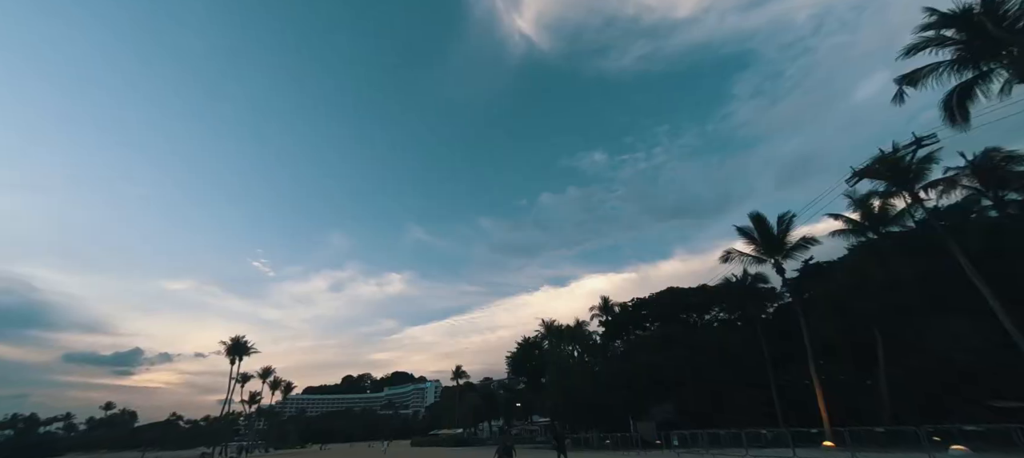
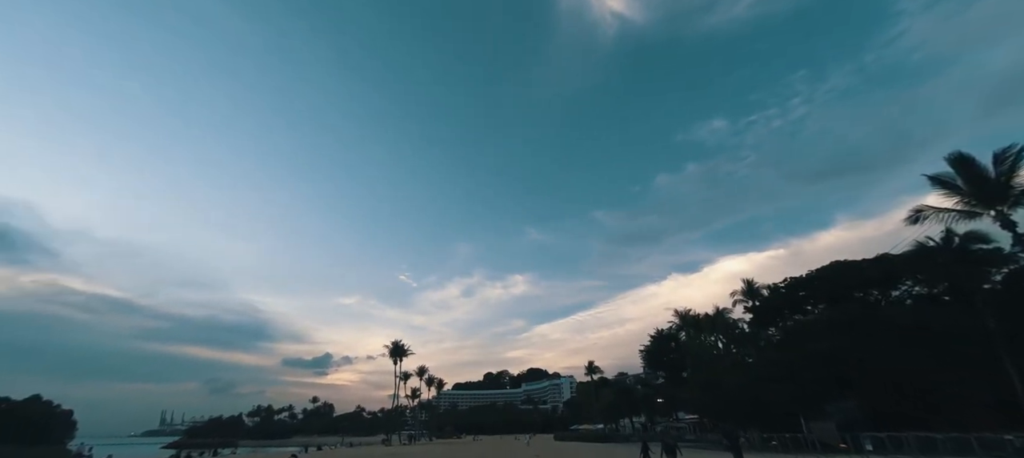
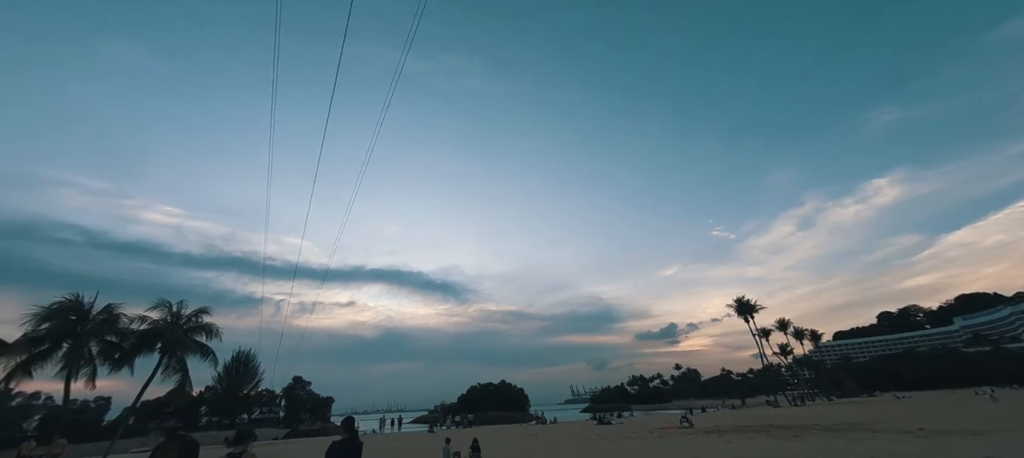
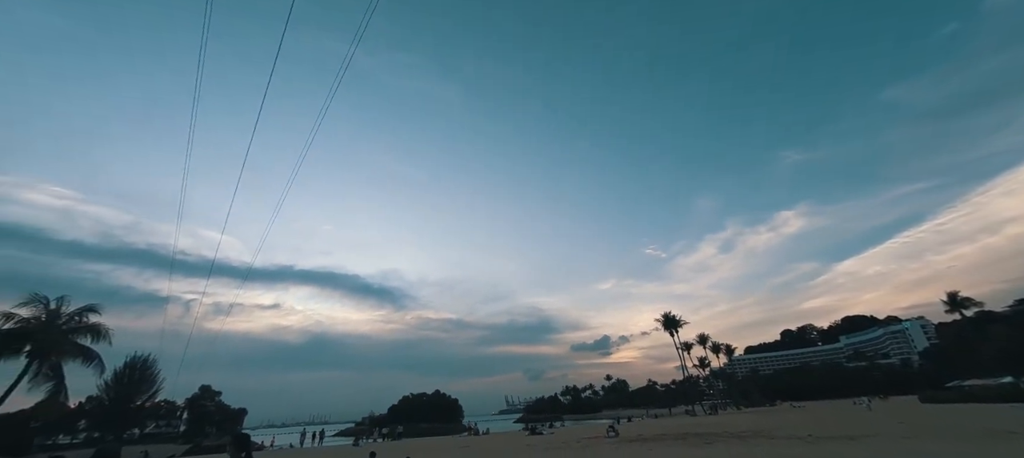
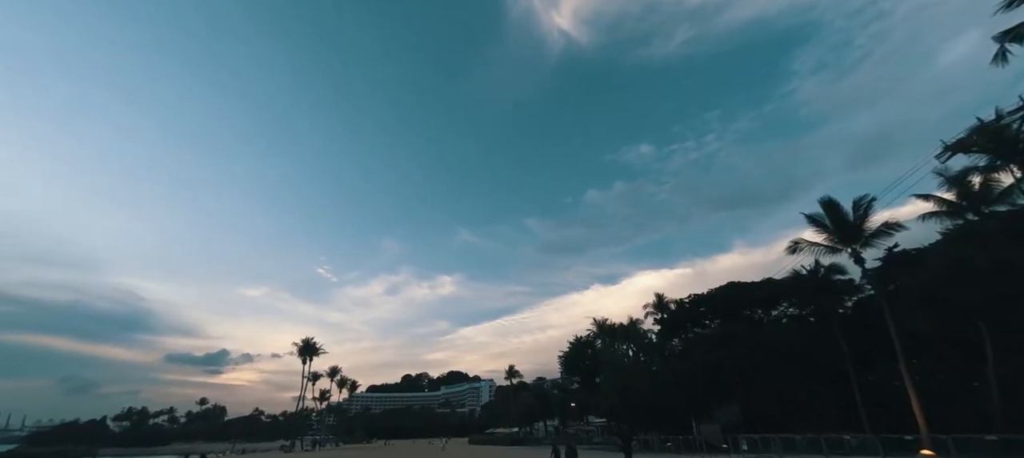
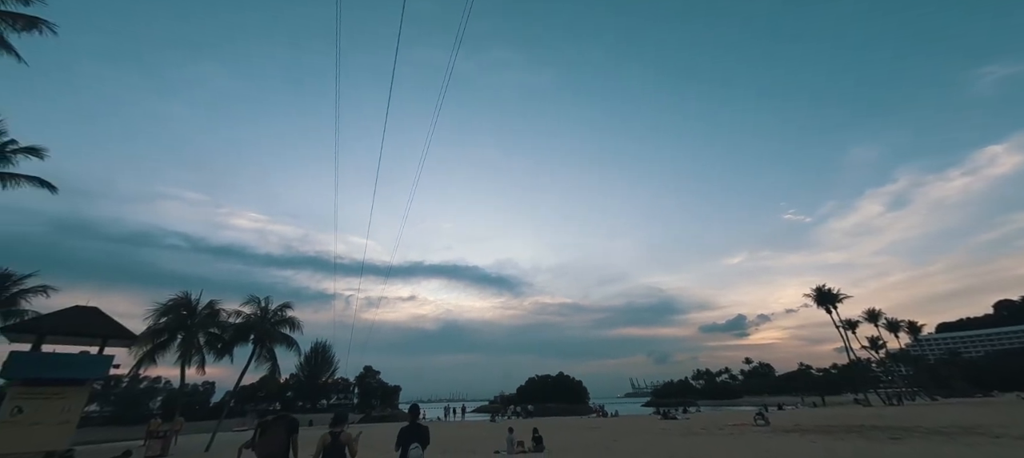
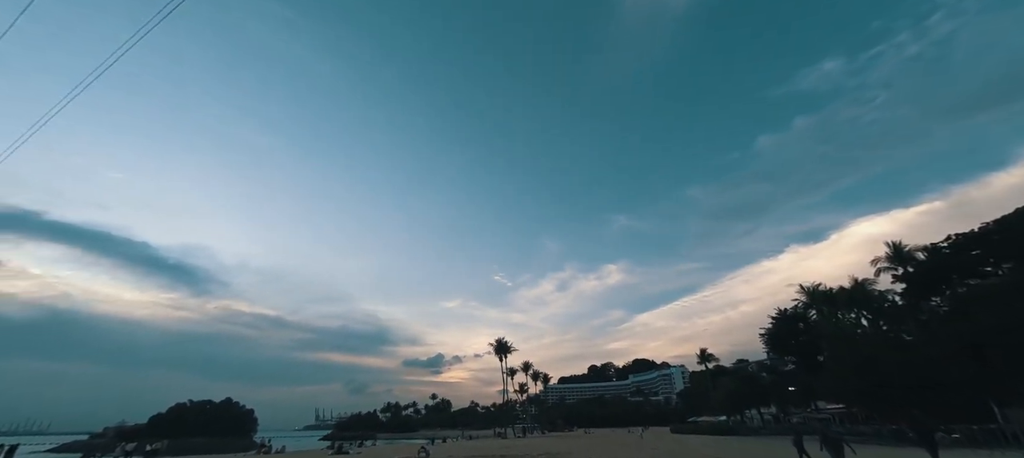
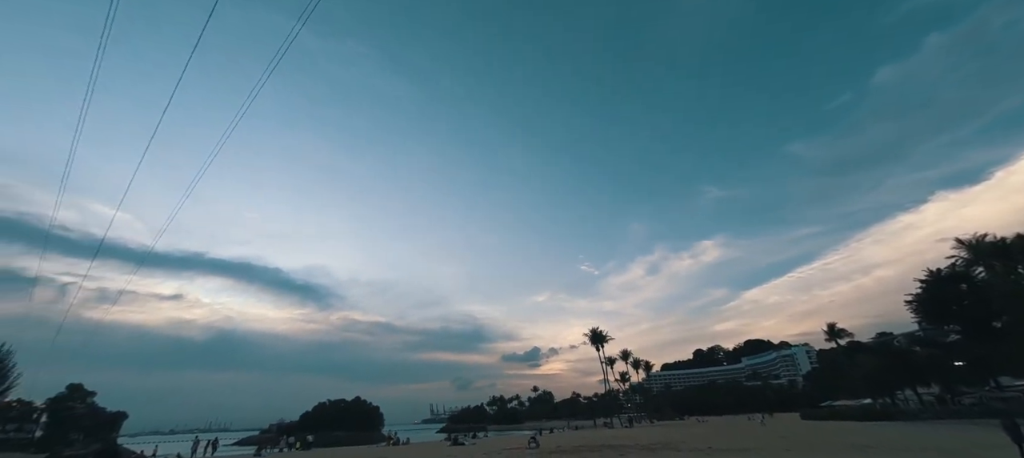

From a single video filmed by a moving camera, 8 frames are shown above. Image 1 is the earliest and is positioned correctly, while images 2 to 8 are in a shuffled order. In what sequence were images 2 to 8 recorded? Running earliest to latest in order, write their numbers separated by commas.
5, 2, 7, 8, 4, 3, 6
